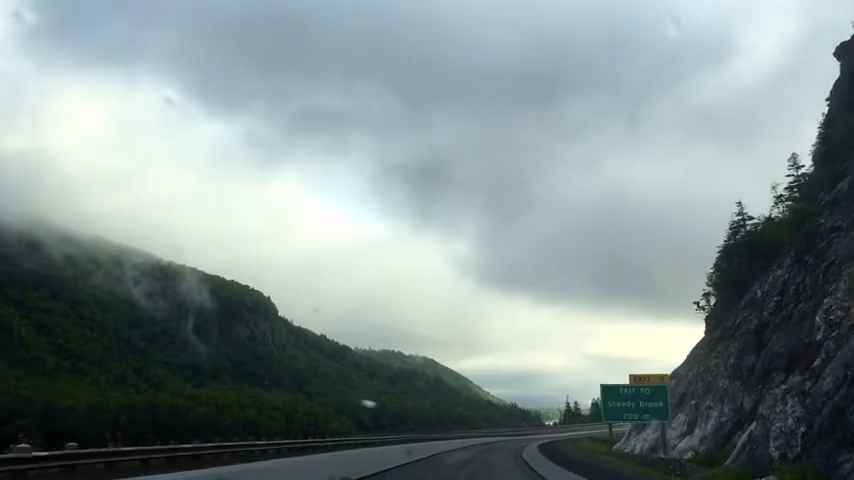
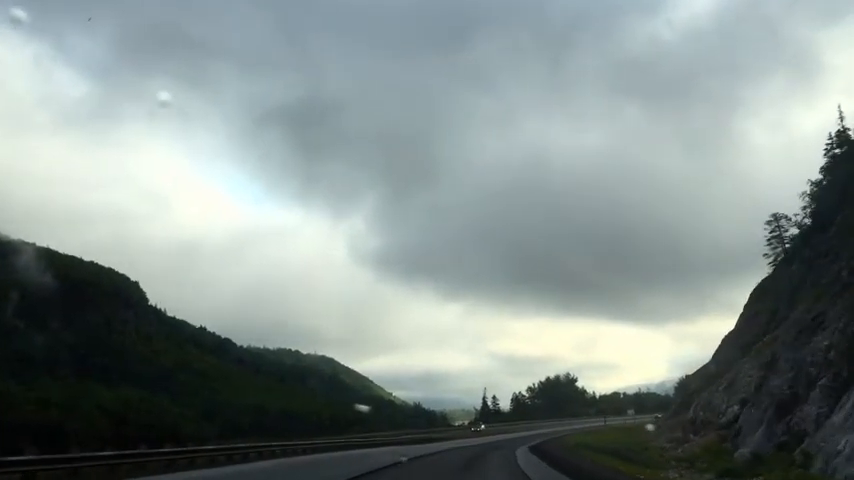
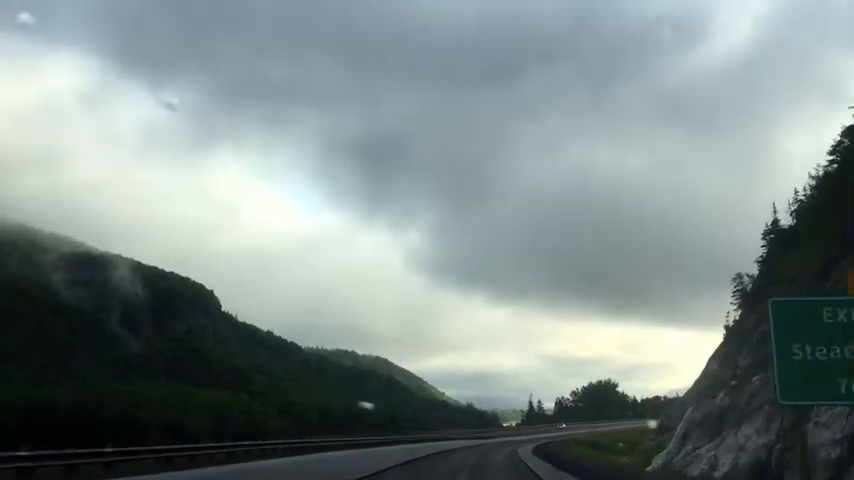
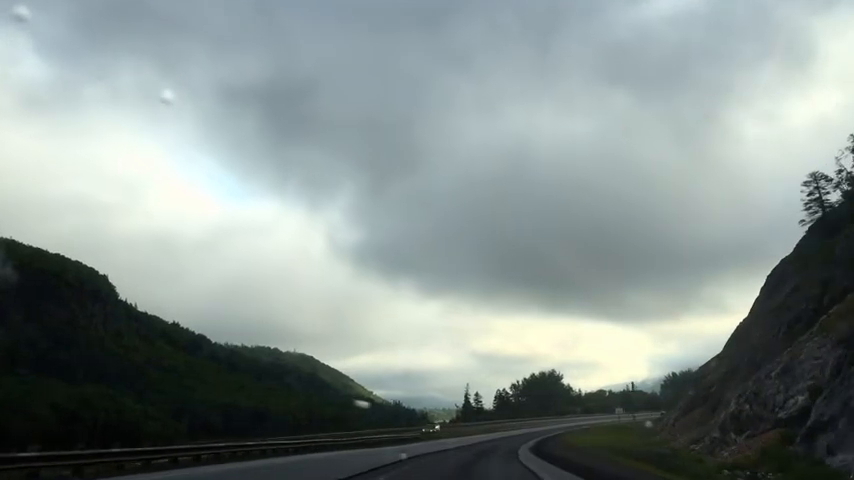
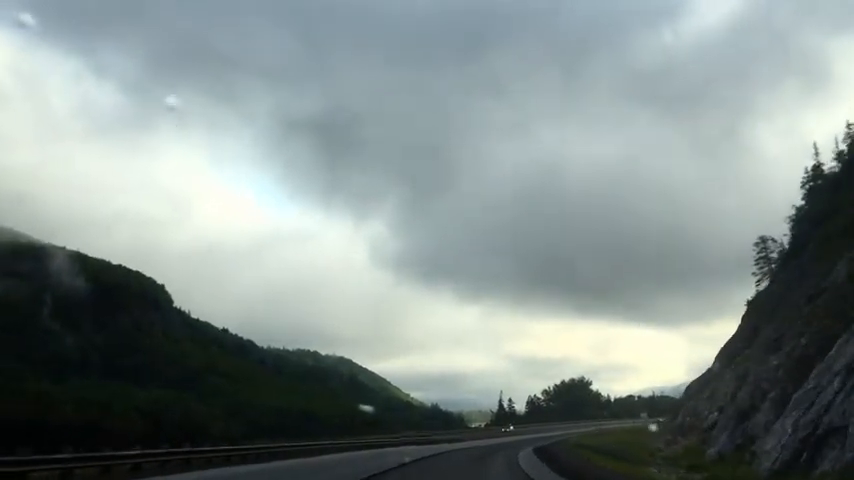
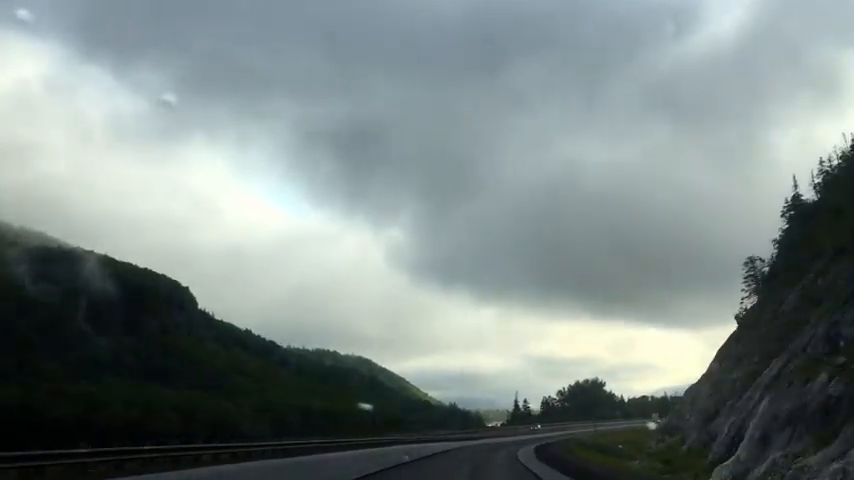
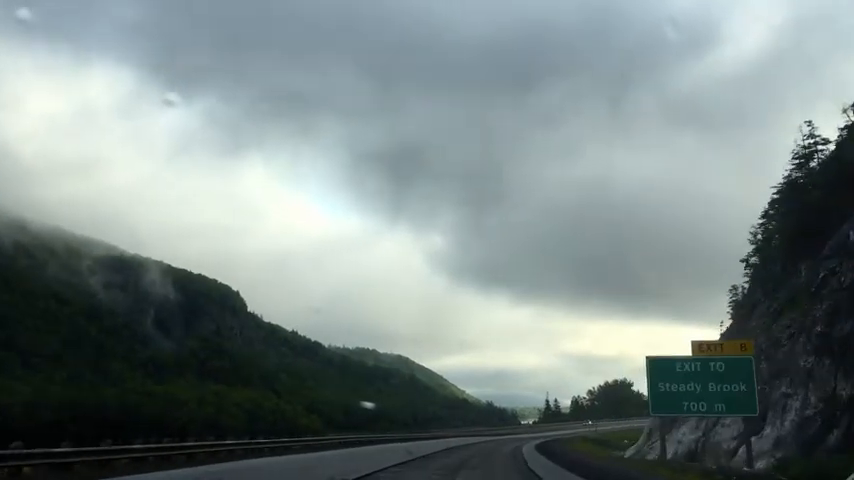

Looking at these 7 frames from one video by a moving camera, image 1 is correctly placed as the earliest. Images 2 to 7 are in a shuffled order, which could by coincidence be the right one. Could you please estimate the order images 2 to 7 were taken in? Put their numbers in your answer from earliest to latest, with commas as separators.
7, 3, 6, 5, 2, 4
